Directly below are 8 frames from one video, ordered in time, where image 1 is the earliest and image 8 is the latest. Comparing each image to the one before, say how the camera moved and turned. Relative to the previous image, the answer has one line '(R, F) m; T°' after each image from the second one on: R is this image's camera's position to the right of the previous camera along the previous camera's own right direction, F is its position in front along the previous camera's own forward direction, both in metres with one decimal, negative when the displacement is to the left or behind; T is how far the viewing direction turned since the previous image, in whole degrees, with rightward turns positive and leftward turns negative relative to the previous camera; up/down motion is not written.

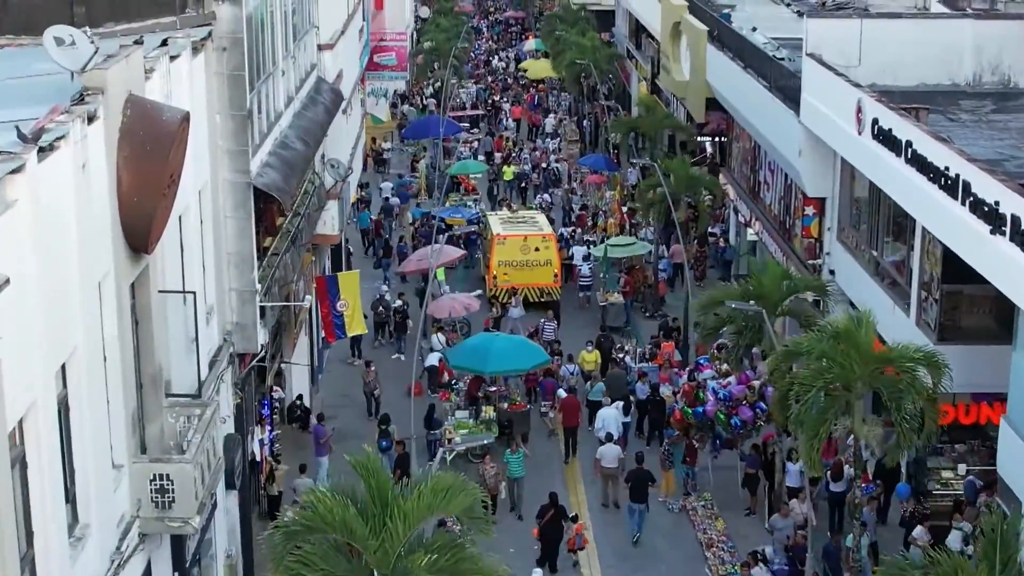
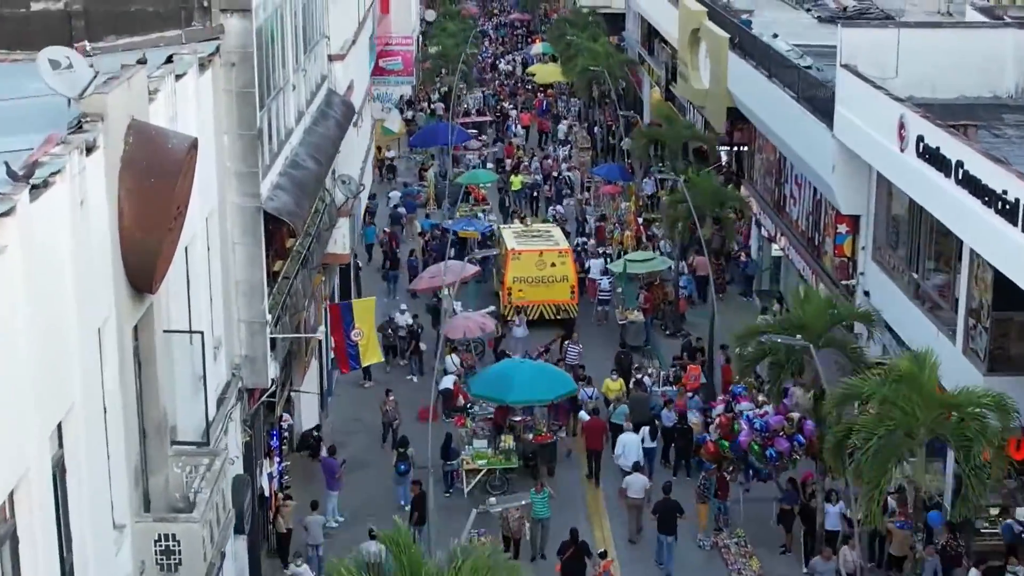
(-0.3, +1.3) m; 0°
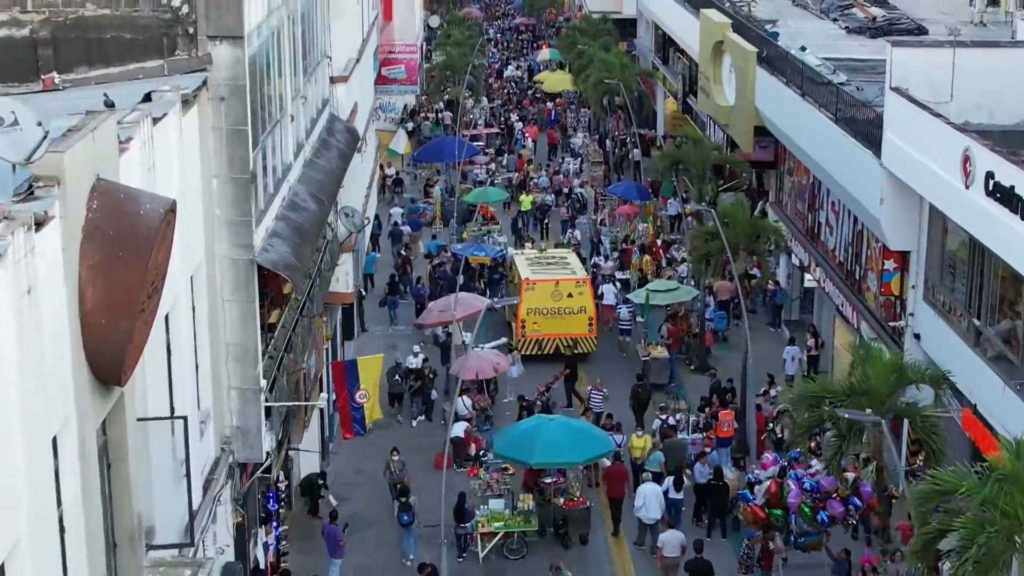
(-0.3, +2.3) m; 0°
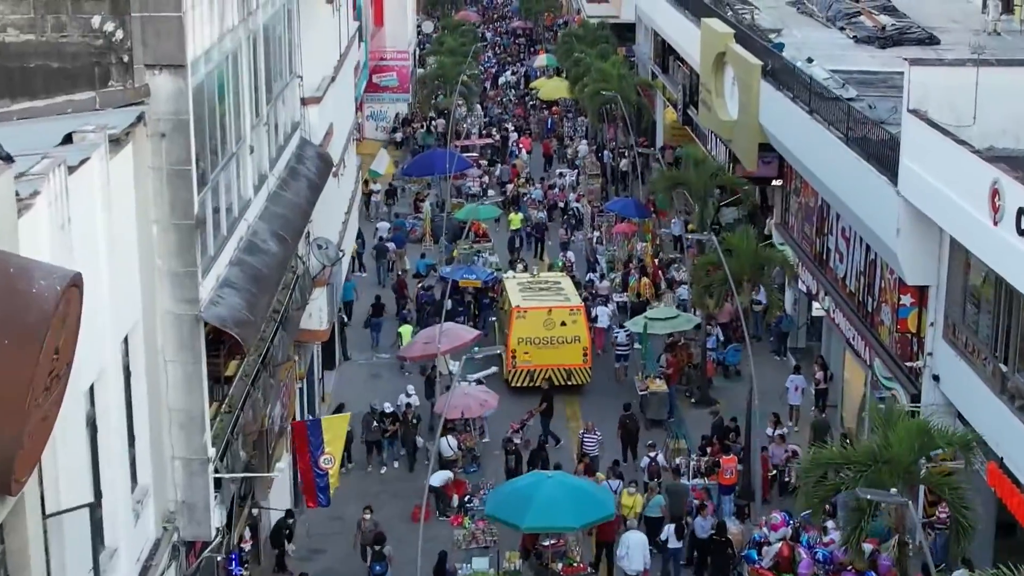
(+0.2, +1.9) m; 0°
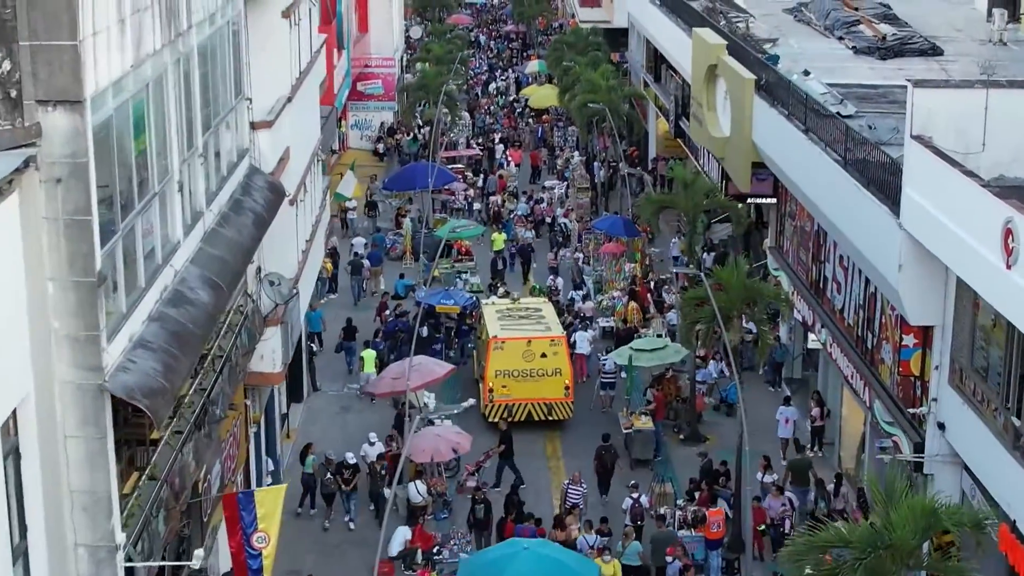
(+0.4, +1.9) m; 0°
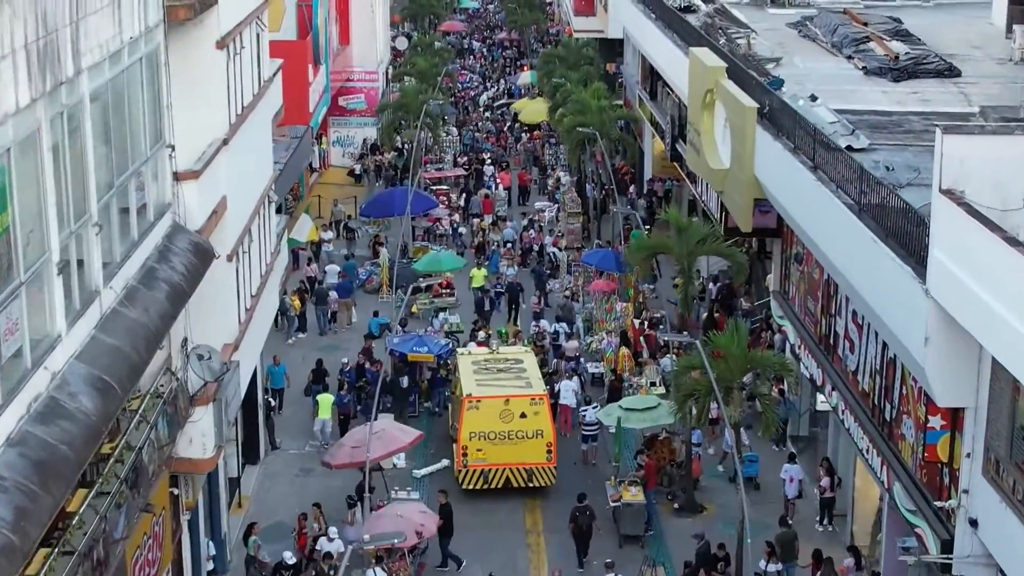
(+0.4, +3.0) m; 0°
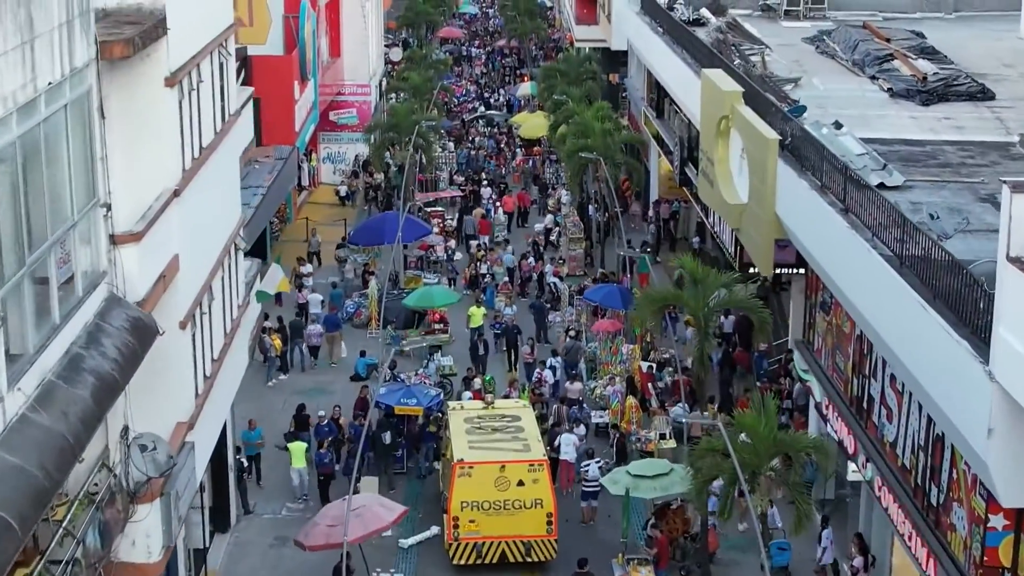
(+0.1, +2.7) m; 0°
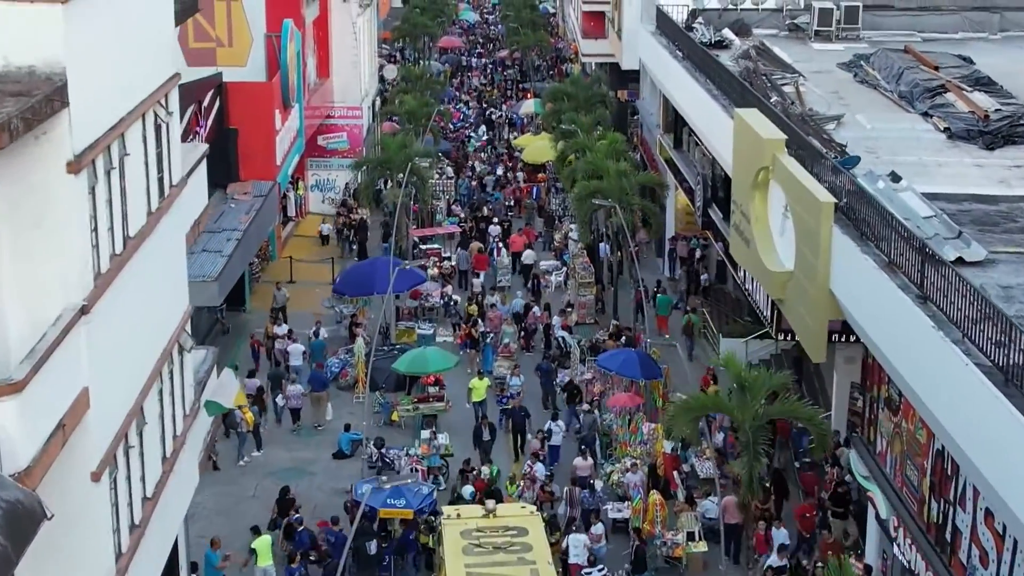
(-0.1, +4.1) m; 0°
